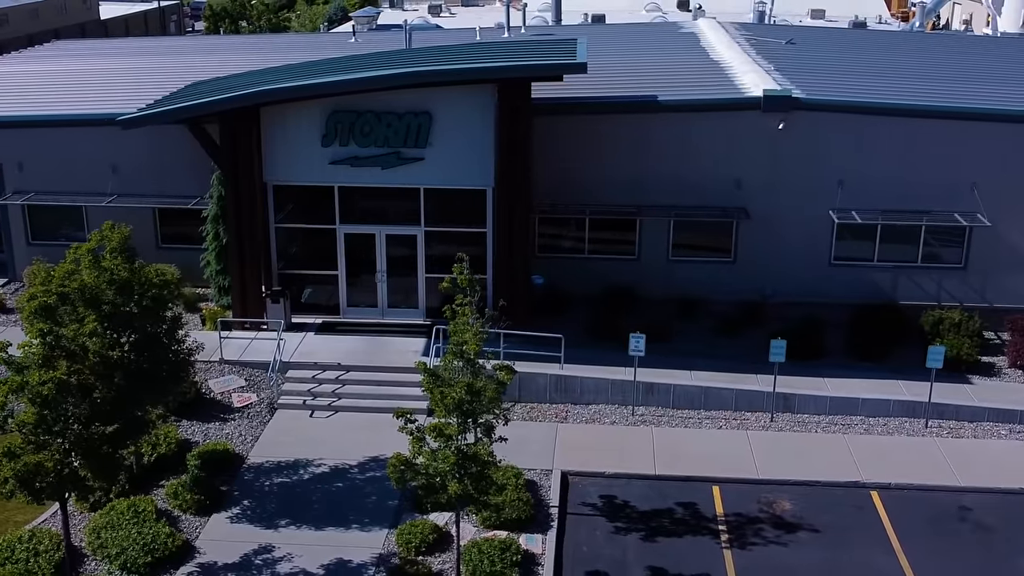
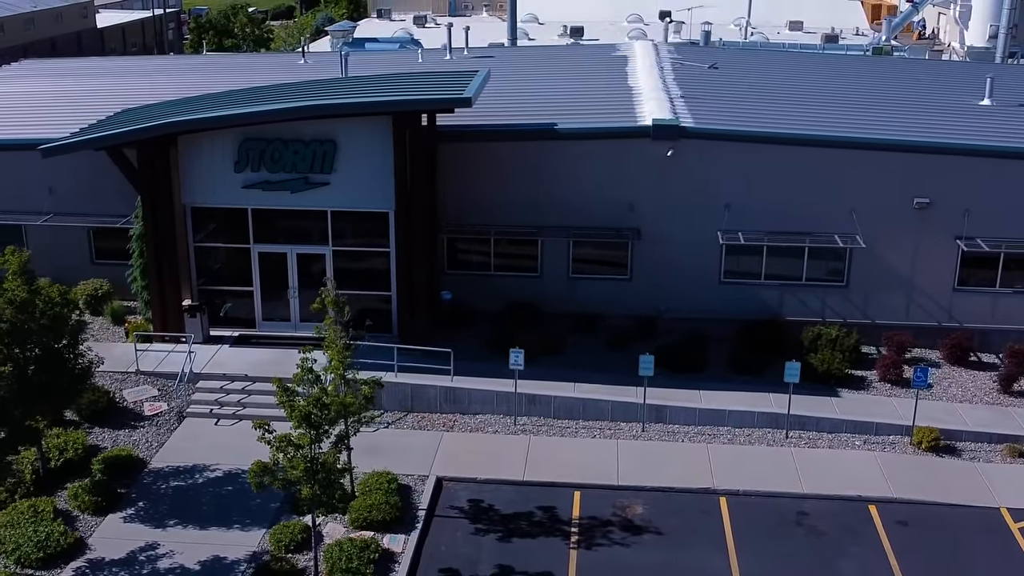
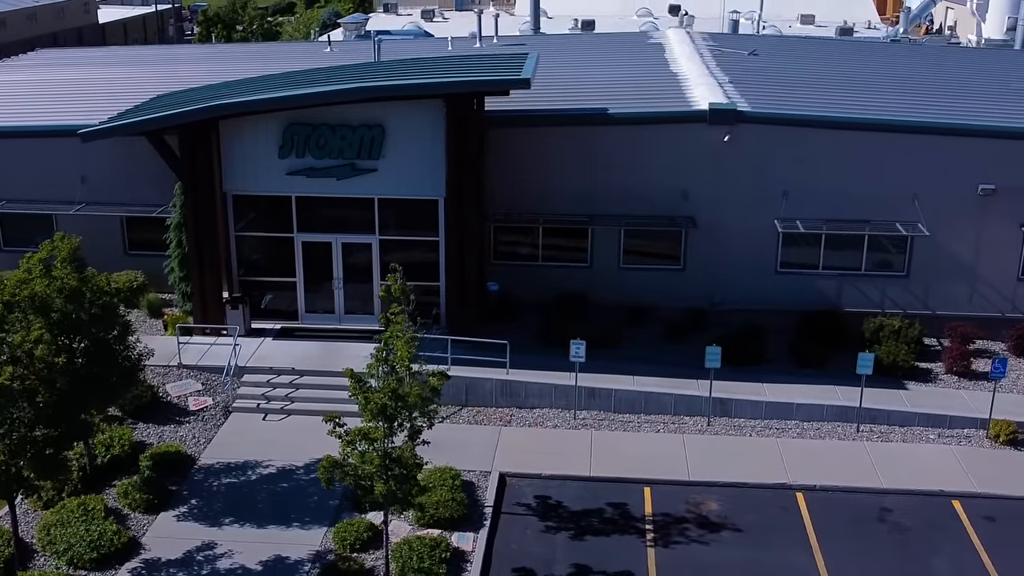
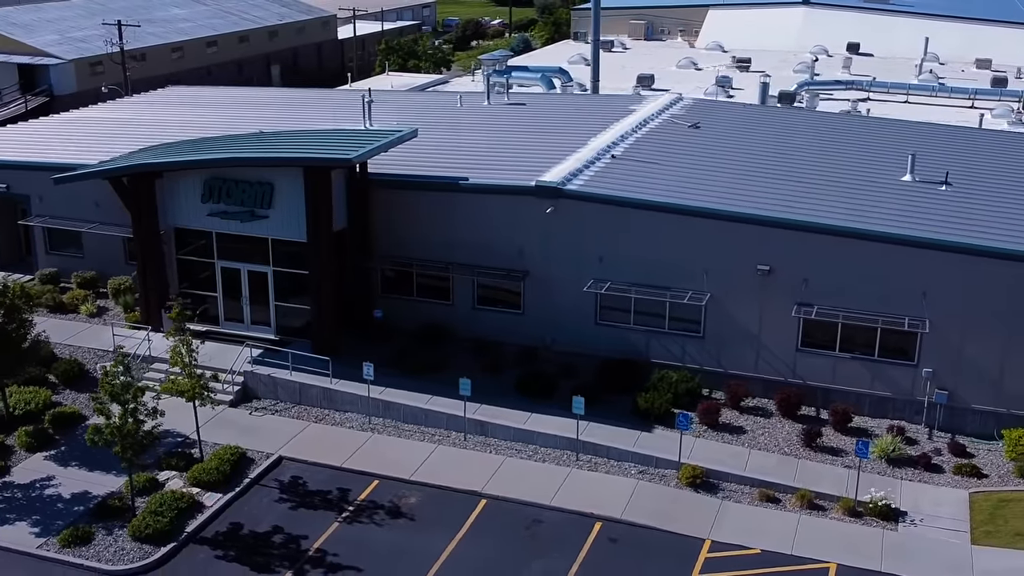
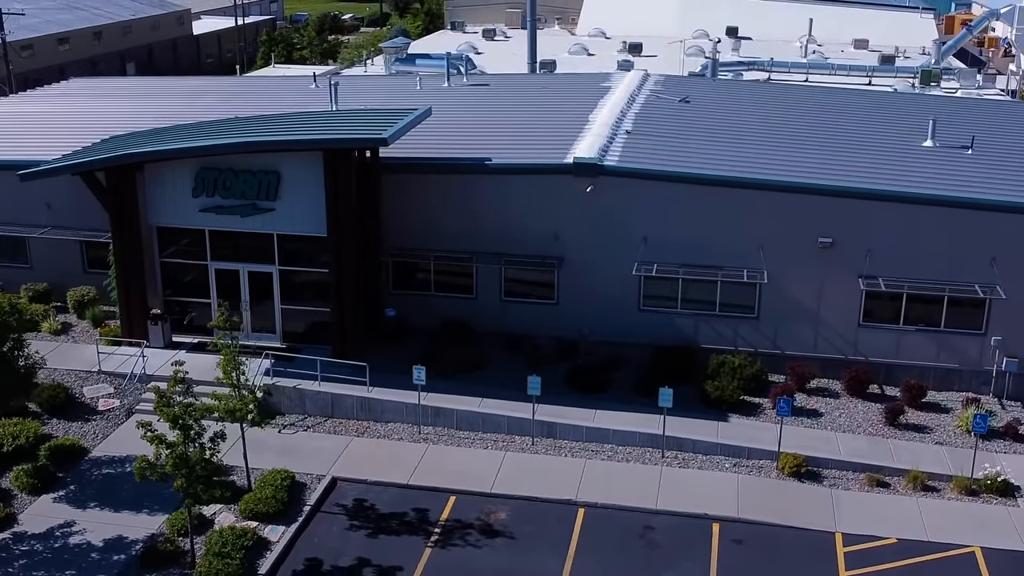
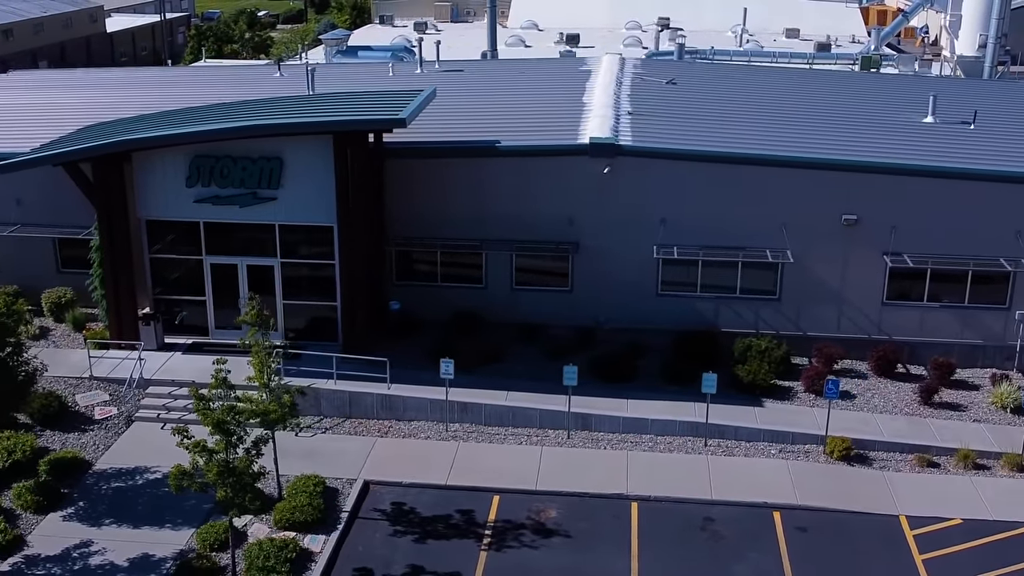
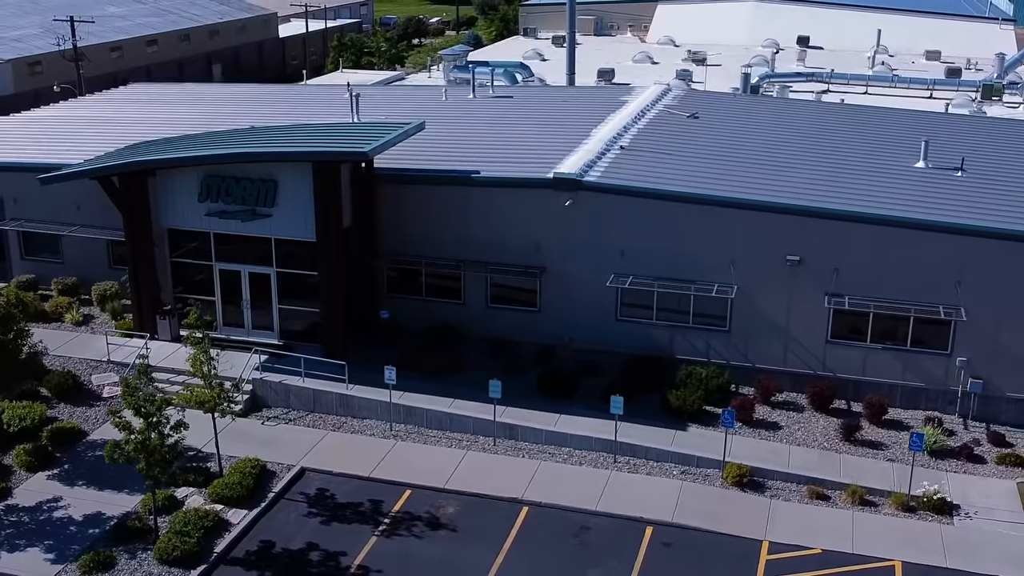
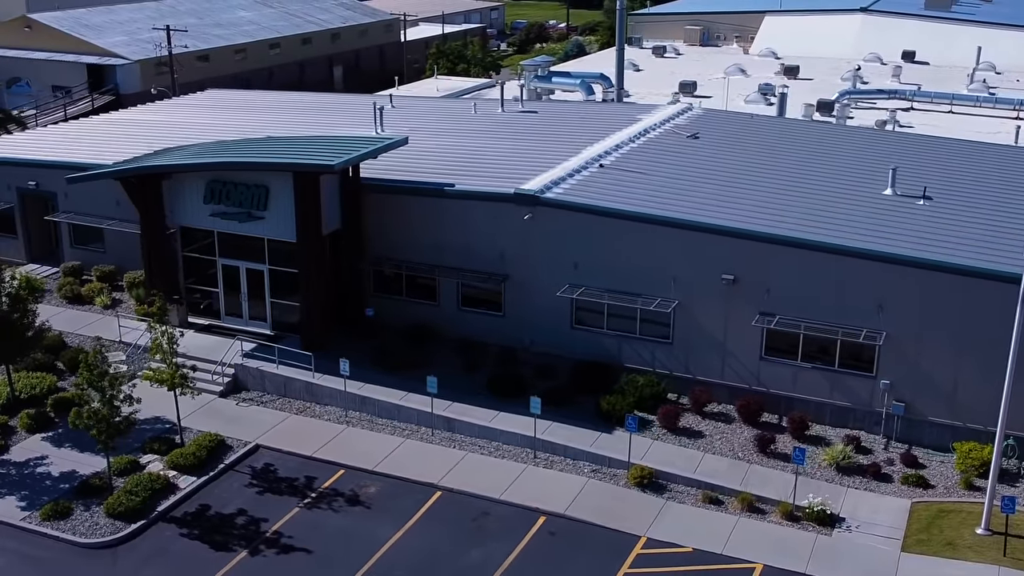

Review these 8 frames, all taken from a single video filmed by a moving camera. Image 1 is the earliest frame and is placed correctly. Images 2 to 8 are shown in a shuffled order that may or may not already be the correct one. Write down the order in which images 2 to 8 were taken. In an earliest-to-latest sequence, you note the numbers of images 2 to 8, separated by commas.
3, 2, 6, 5, 7, 4, 8
